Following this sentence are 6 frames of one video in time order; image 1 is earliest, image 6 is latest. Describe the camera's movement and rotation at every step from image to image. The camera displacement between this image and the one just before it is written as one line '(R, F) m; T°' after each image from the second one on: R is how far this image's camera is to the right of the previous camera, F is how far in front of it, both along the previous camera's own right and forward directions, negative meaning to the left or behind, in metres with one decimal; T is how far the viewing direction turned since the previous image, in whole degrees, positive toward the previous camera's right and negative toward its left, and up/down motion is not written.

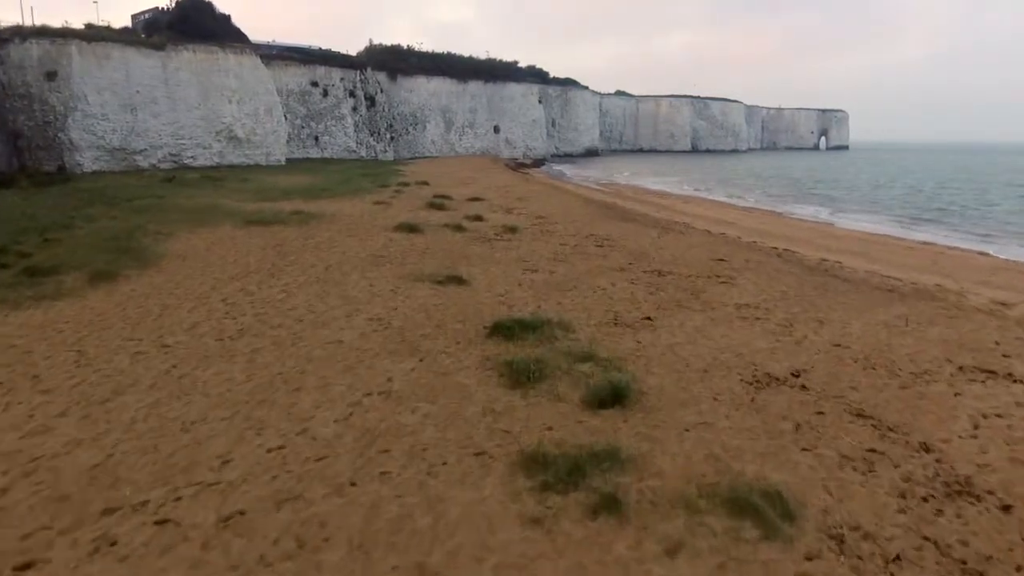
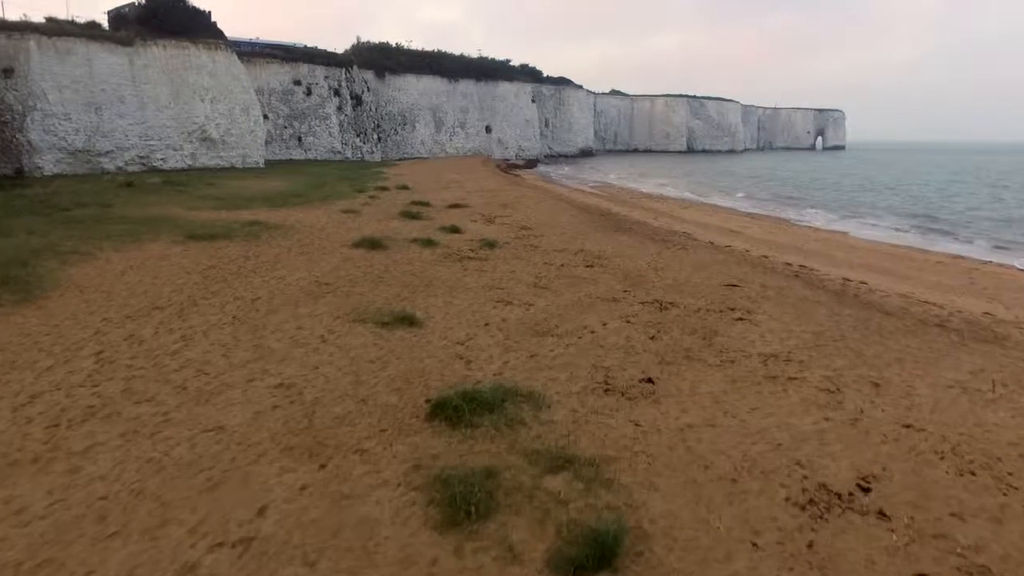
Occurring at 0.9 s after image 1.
(+0.3, +1.8) m; 0°
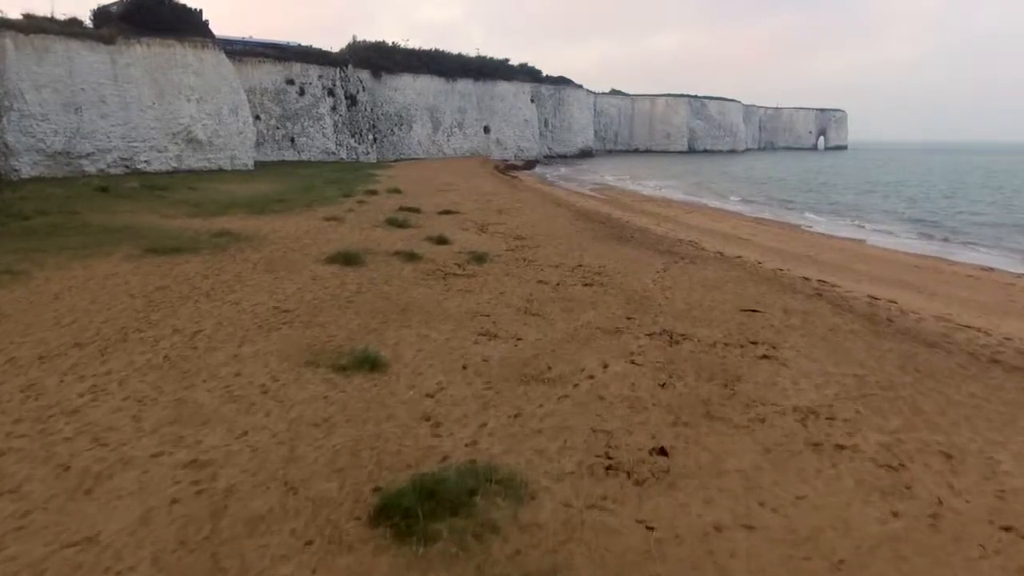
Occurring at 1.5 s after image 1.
(+0.1, +1.2) m; 0°
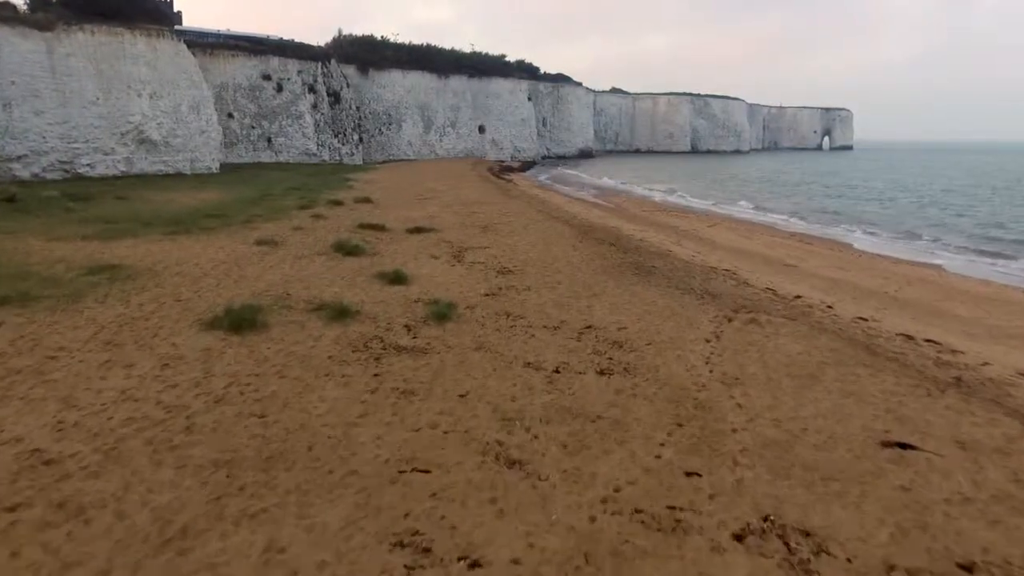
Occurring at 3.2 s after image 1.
(+0.2, +3.7) m; 0°
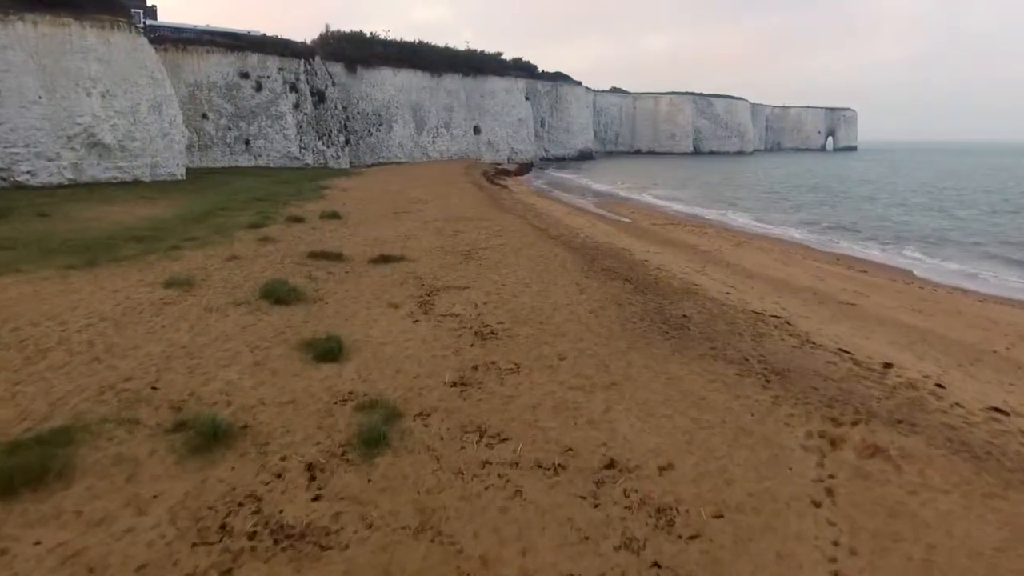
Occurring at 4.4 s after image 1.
(+0.1, +3.0) m; 0°
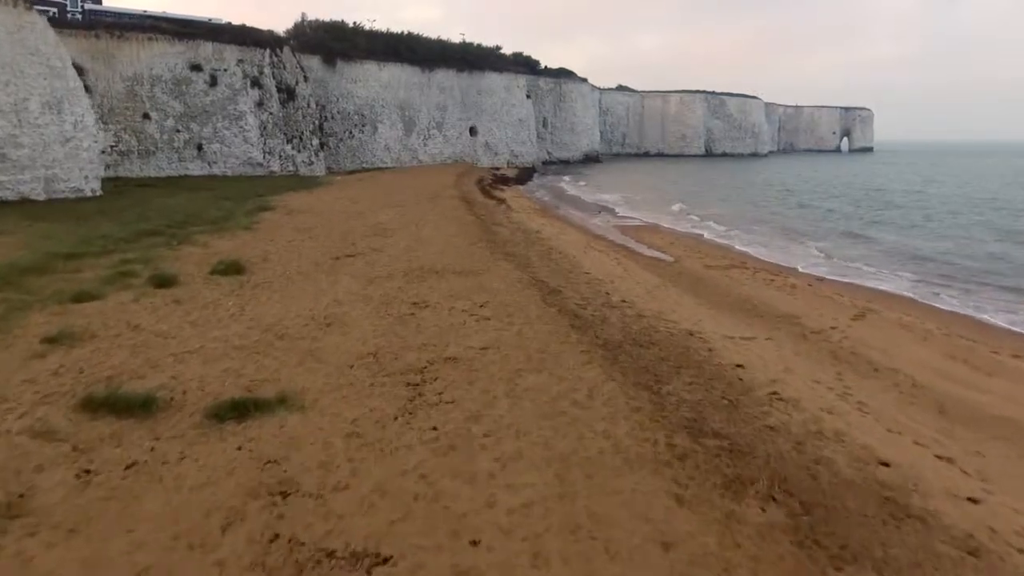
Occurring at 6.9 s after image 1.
(+0.1, +6.5) m; 0°
